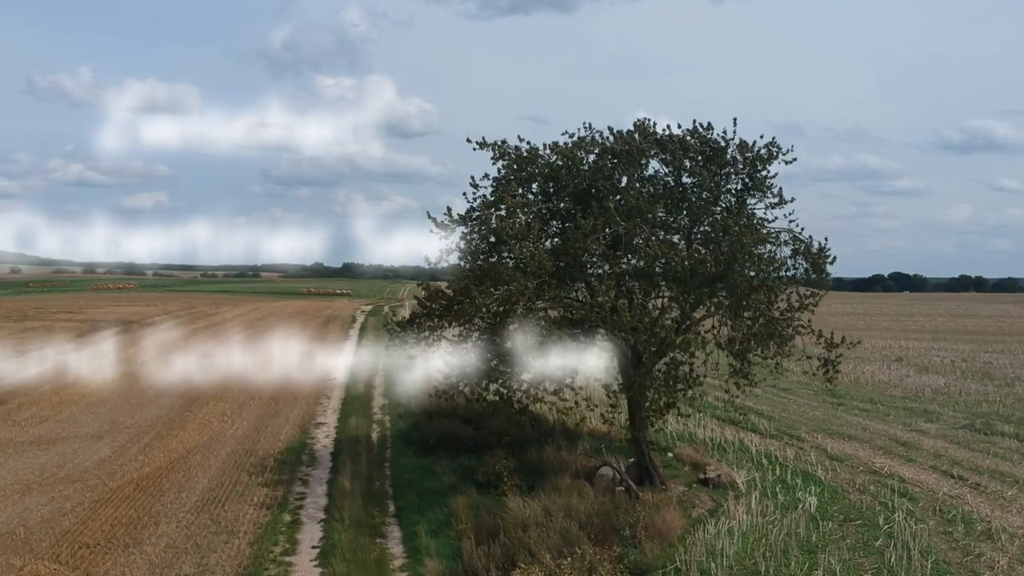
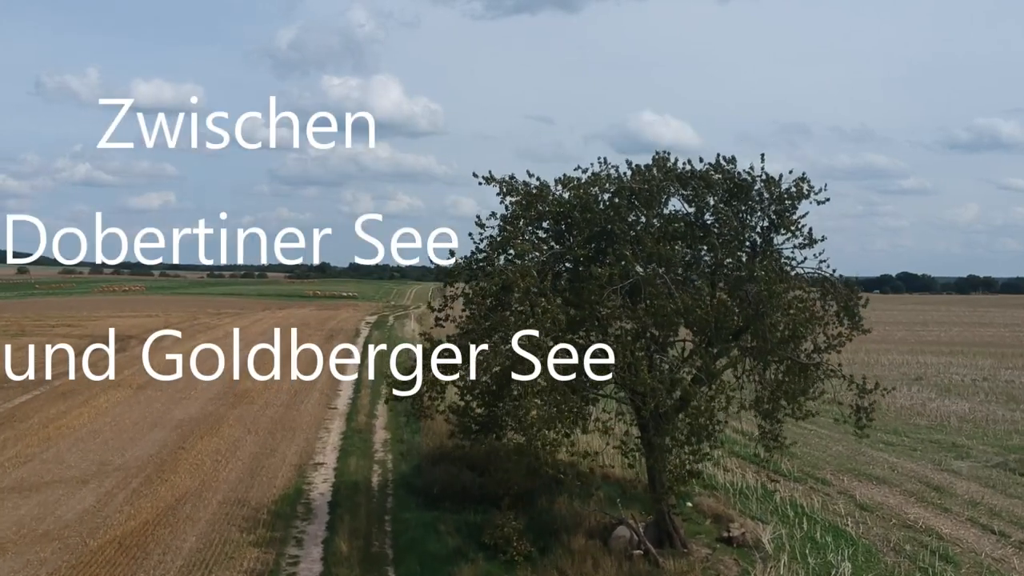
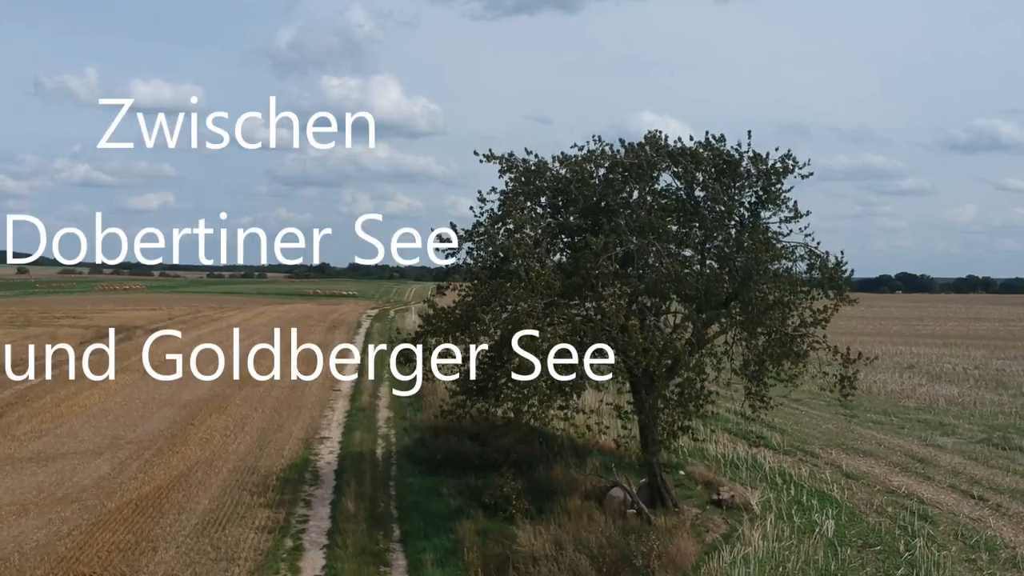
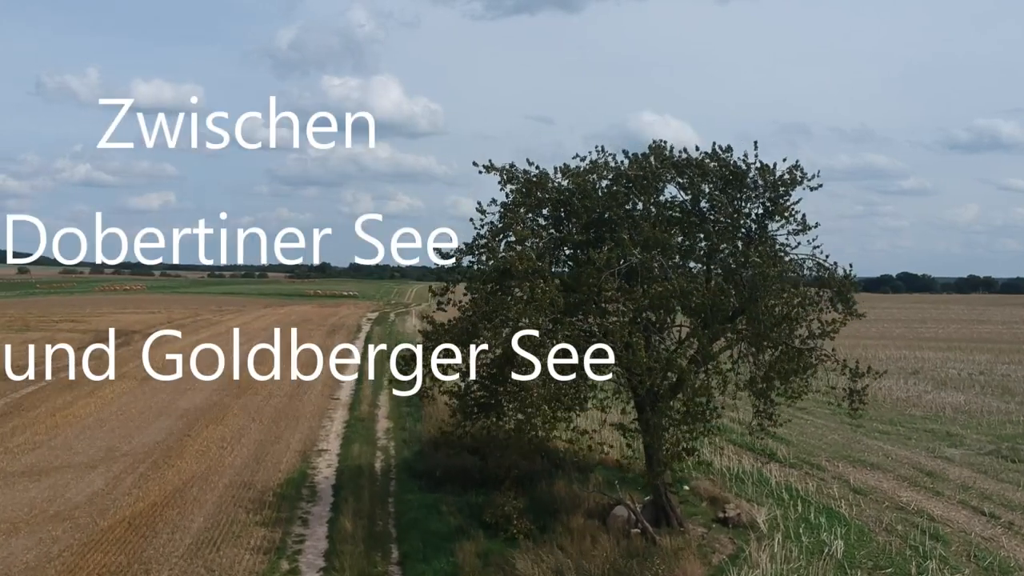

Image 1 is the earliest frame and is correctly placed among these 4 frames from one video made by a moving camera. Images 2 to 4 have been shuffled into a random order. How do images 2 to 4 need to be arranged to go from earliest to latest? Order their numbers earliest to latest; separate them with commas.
3, 4, 2
